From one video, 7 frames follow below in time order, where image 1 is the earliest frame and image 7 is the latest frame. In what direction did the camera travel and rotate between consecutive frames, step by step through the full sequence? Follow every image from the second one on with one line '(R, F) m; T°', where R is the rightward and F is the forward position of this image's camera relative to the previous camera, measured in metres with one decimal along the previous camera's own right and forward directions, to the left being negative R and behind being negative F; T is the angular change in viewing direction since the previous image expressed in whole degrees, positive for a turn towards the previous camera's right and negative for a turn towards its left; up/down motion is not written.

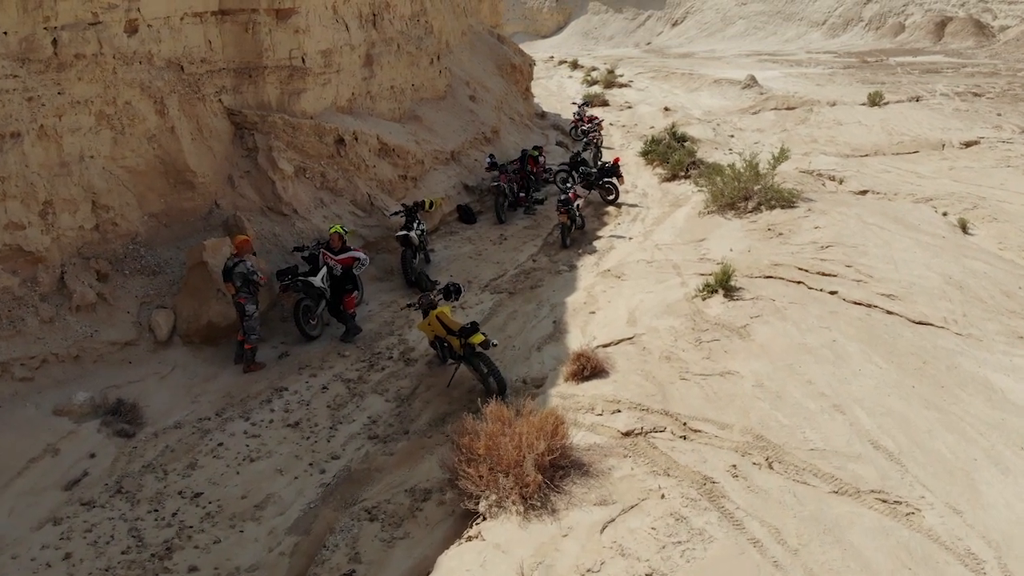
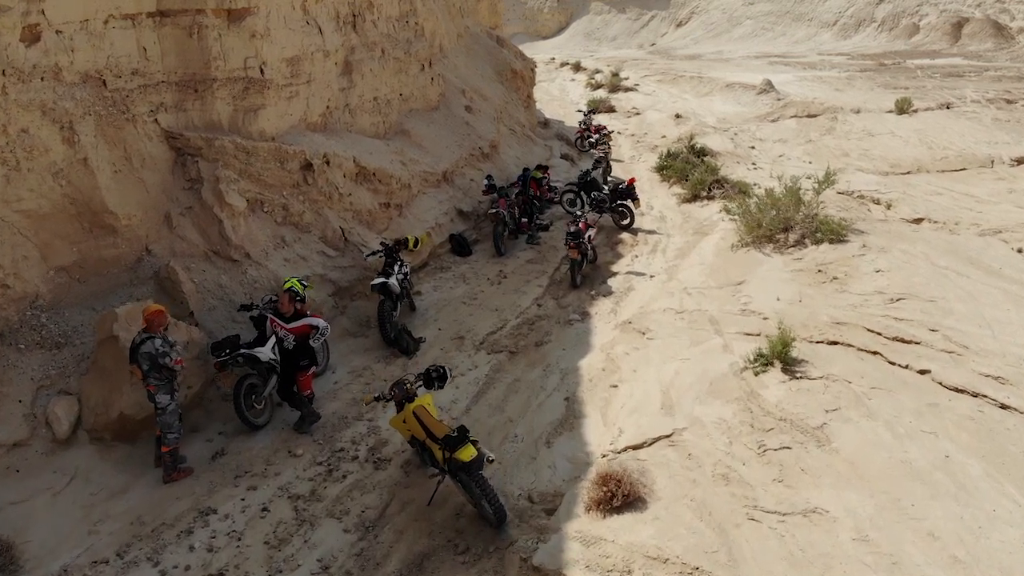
(0.0, +1.5) m; 0°
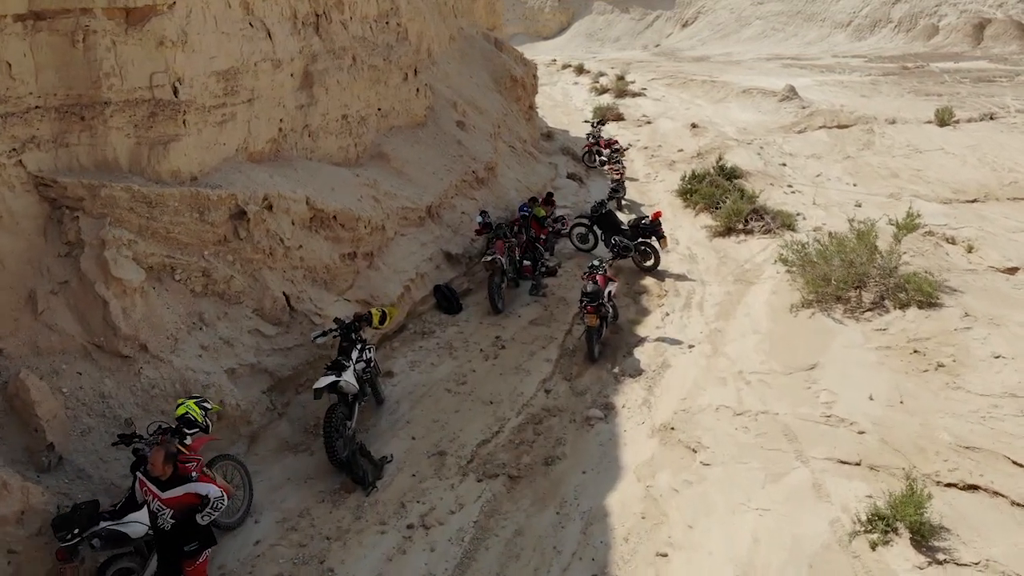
(0.0, +1.9) m; 0°
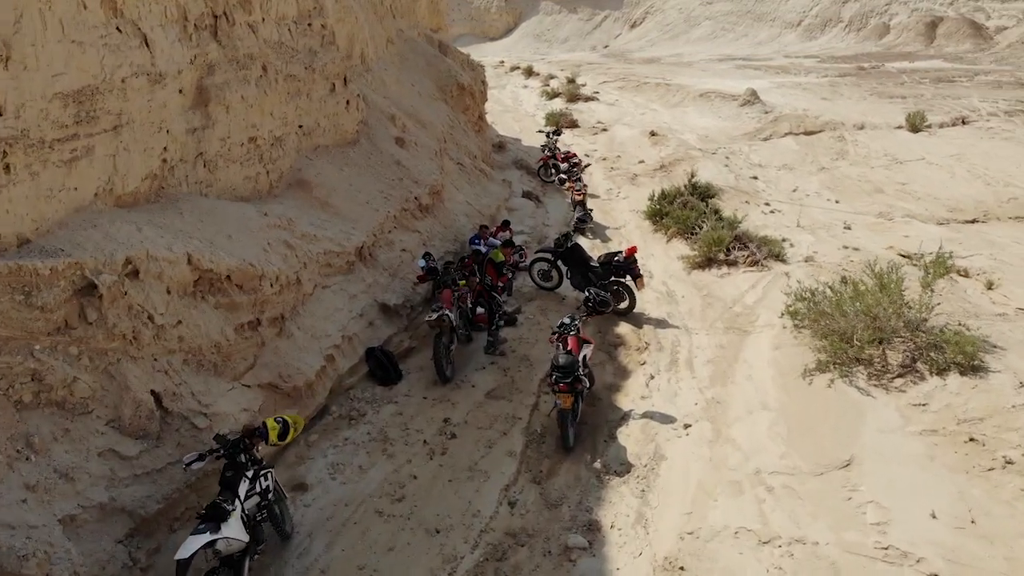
(0.0, +1.4) m; +3°
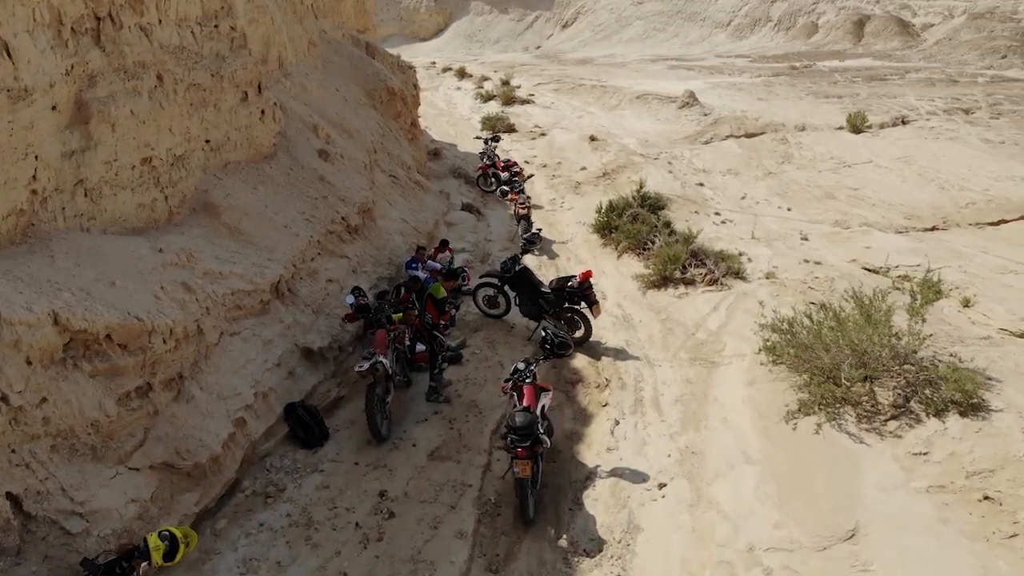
(0.0, +0.8) m; +4°
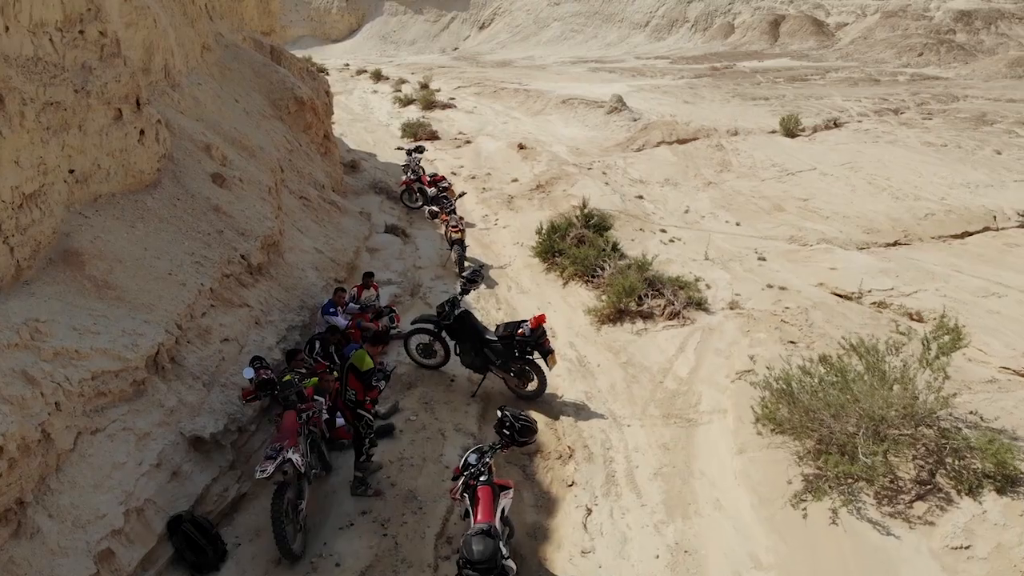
(-0.1, +1.0) m; +5°
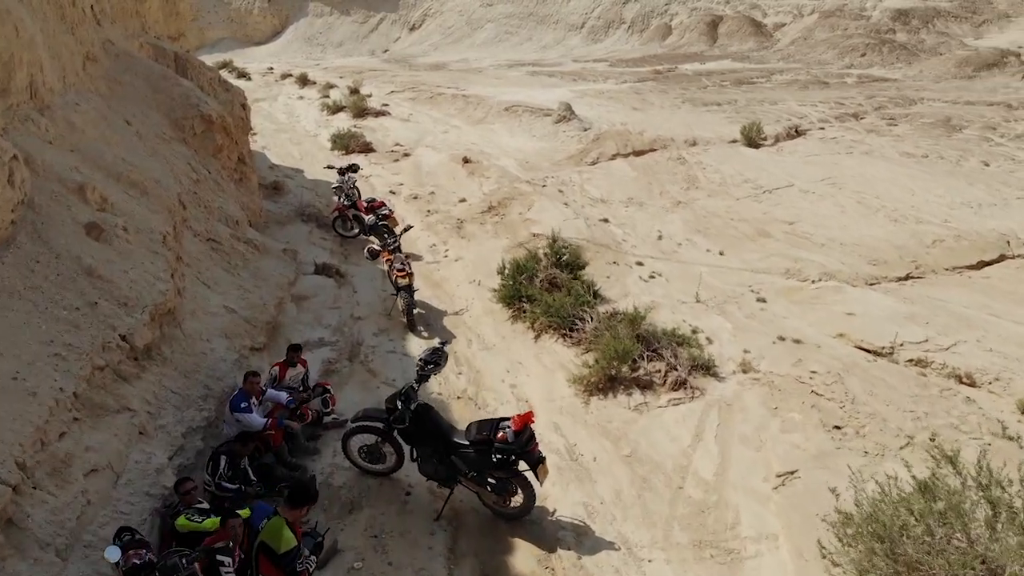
(-0.2, +1.4) m; +4°
